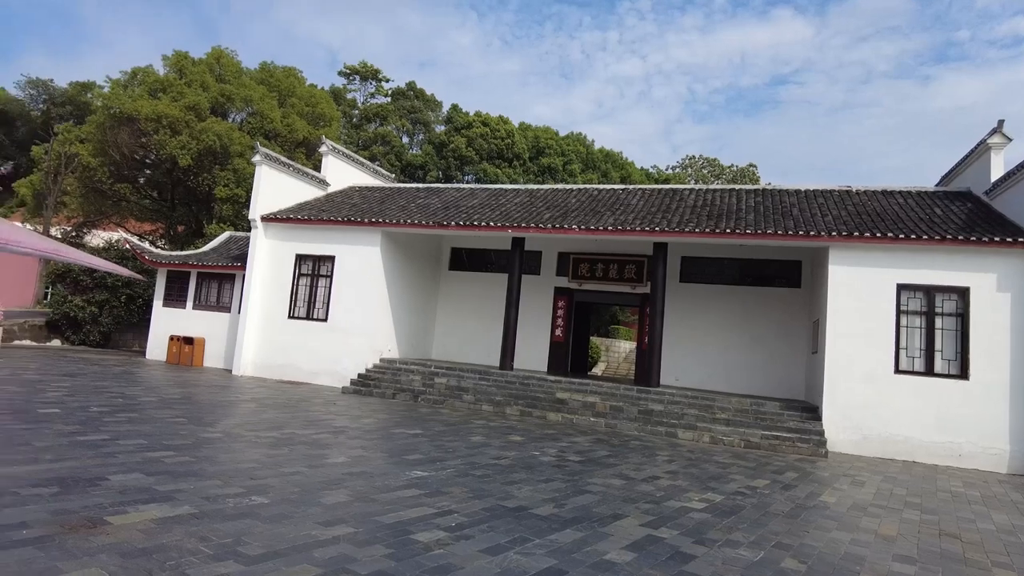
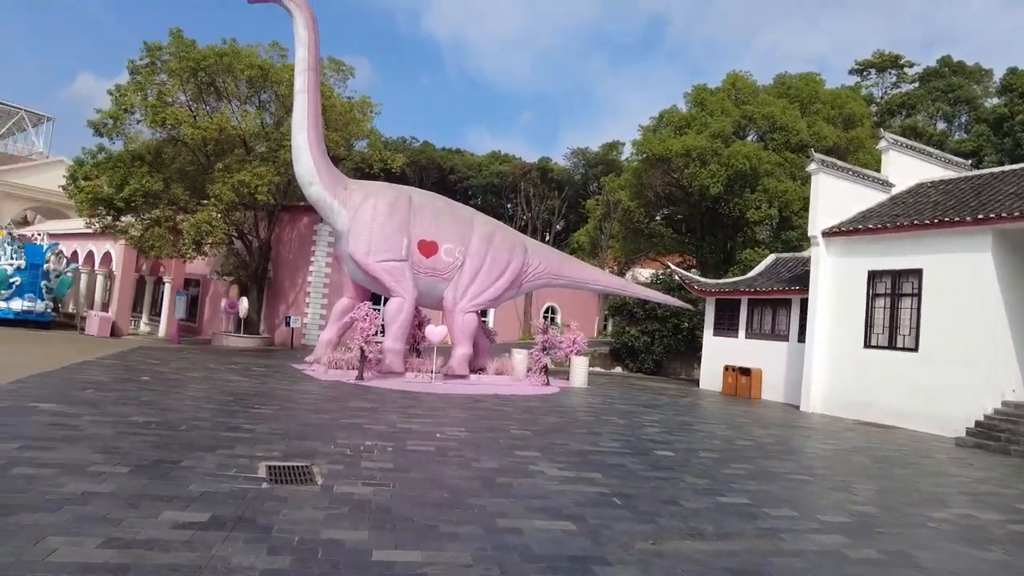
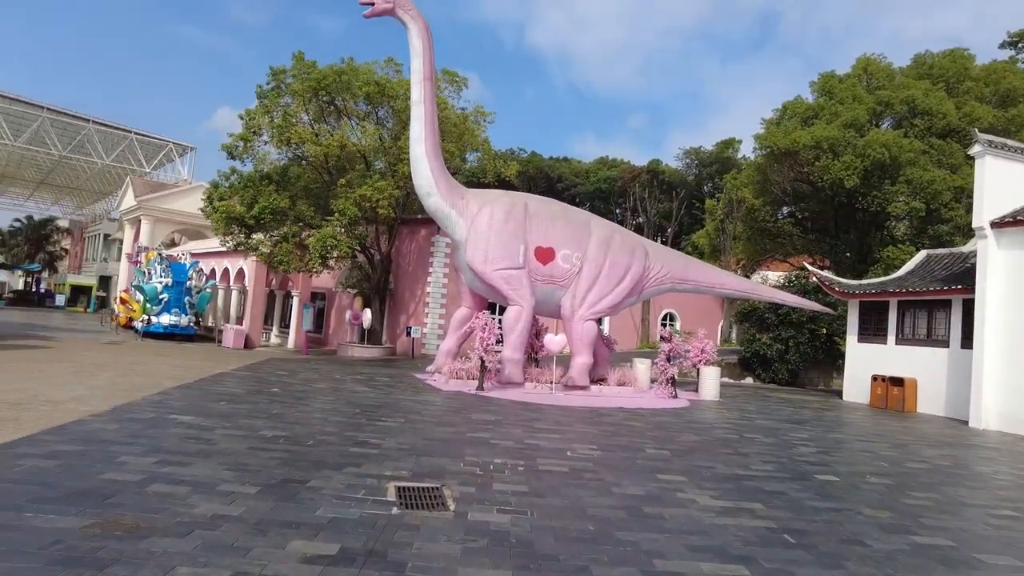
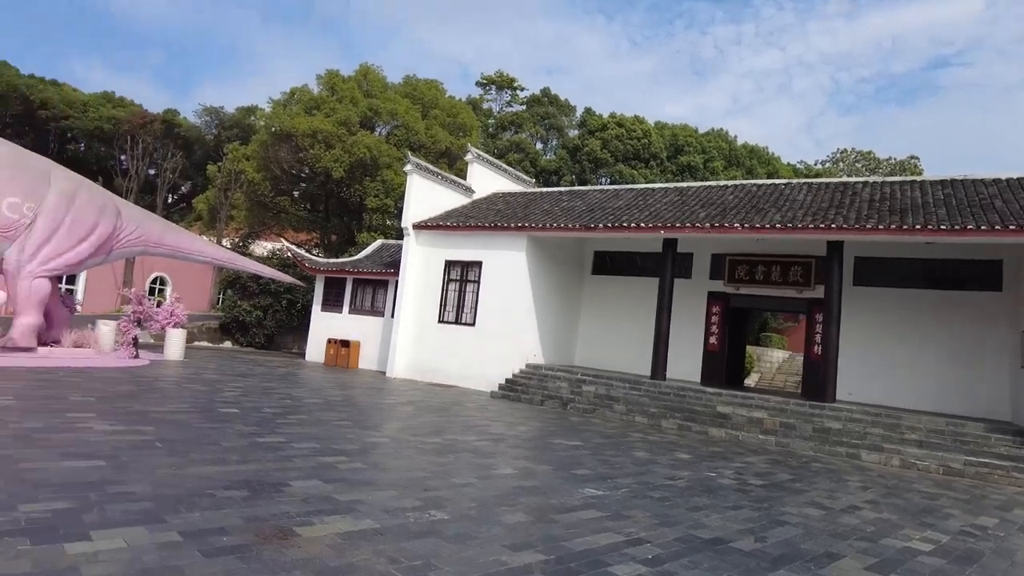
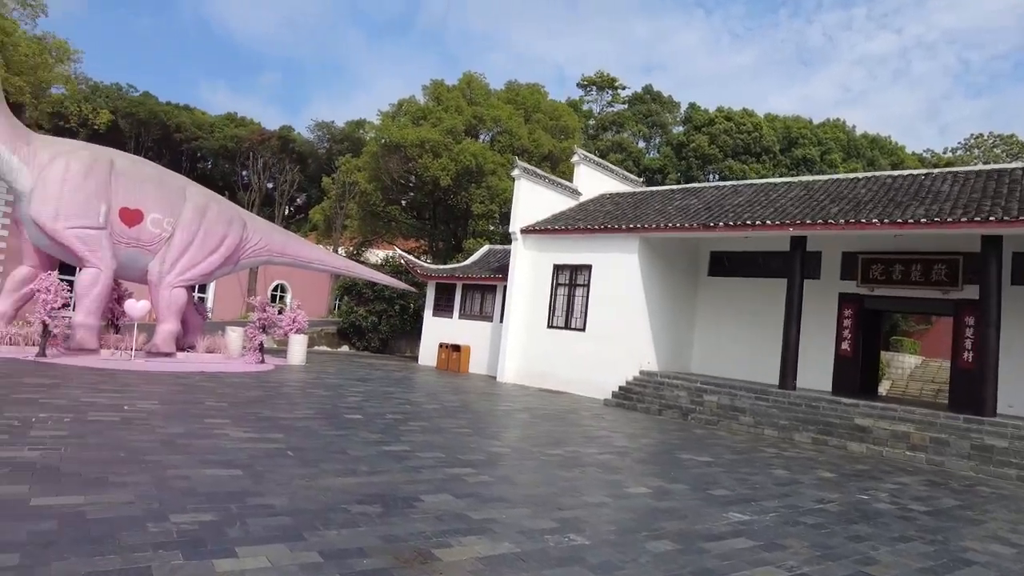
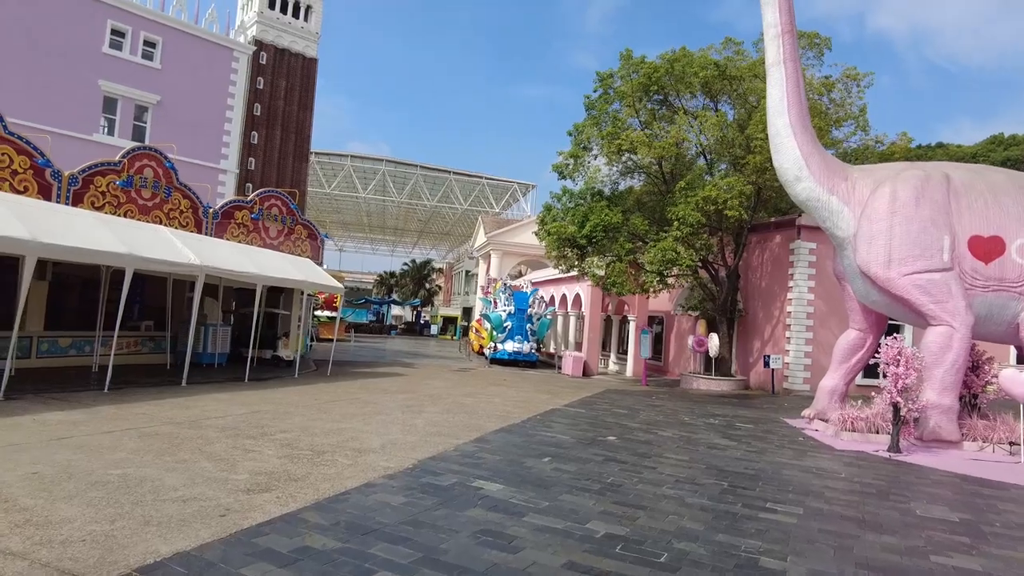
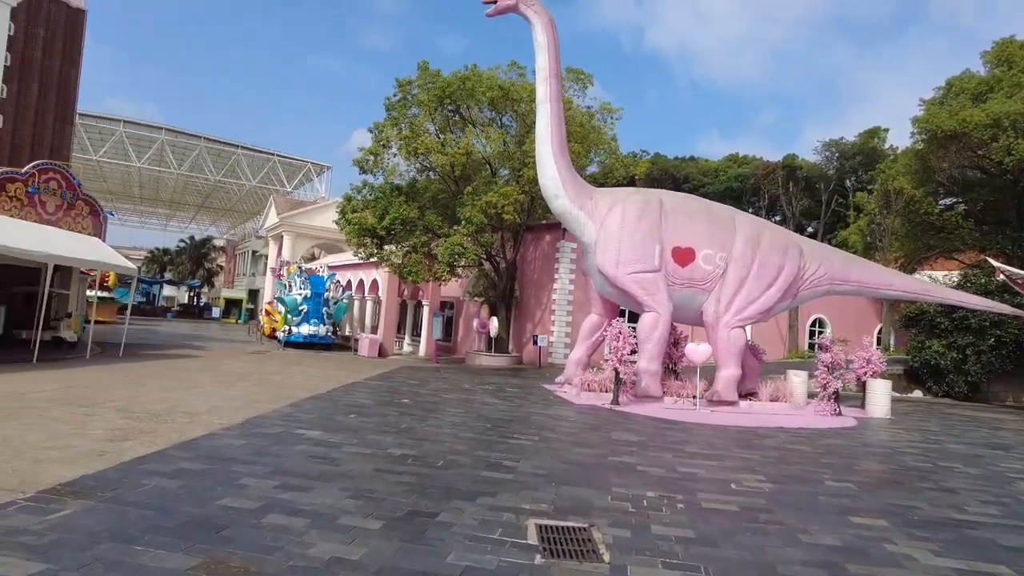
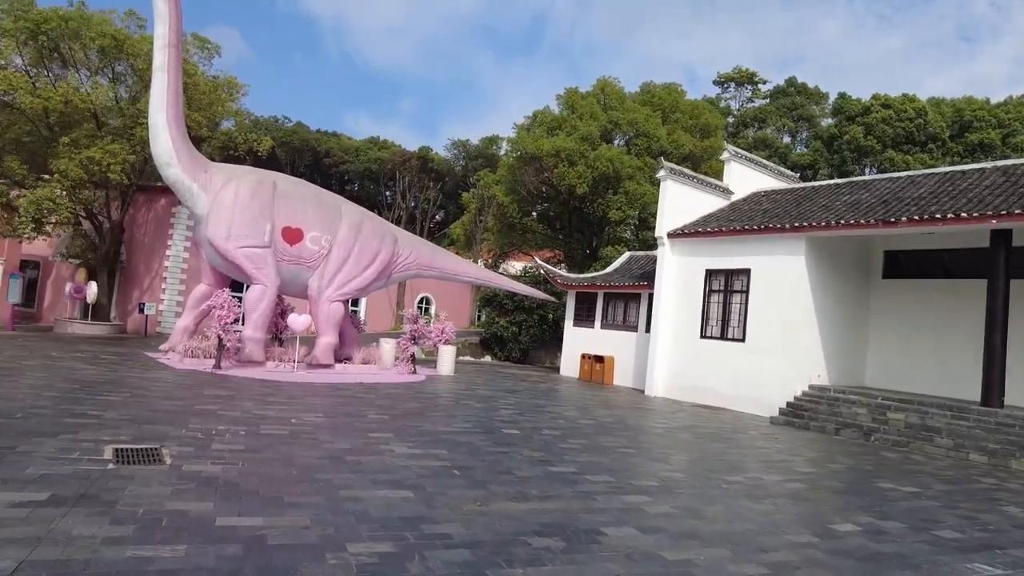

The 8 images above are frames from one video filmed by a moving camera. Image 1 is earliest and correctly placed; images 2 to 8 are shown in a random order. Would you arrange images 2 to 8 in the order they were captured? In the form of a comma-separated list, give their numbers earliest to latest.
4, 5, 8, 2, 3, 7, 6
